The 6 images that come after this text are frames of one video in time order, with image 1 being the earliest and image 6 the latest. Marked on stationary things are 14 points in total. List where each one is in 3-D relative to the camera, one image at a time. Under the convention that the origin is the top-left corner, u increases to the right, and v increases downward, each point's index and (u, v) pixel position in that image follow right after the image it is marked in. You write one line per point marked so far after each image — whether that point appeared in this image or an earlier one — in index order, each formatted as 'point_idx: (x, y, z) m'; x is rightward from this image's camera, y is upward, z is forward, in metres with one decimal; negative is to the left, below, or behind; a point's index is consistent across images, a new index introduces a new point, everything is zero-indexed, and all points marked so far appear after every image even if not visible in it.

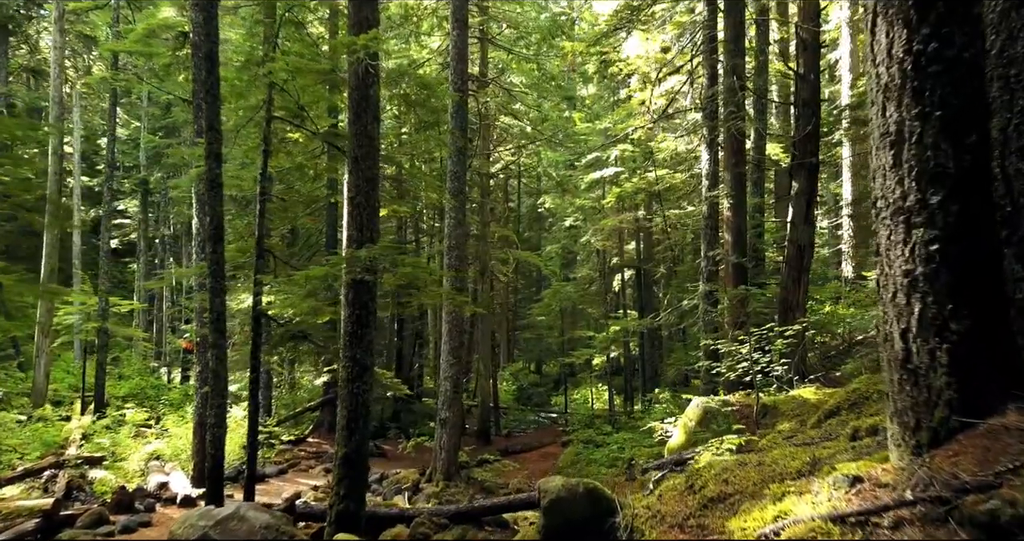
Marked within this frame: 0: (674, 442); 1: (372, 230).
0: (+1.8, -1.9, +8.1) m
1: (-1.3, +0.4, +6.8) m
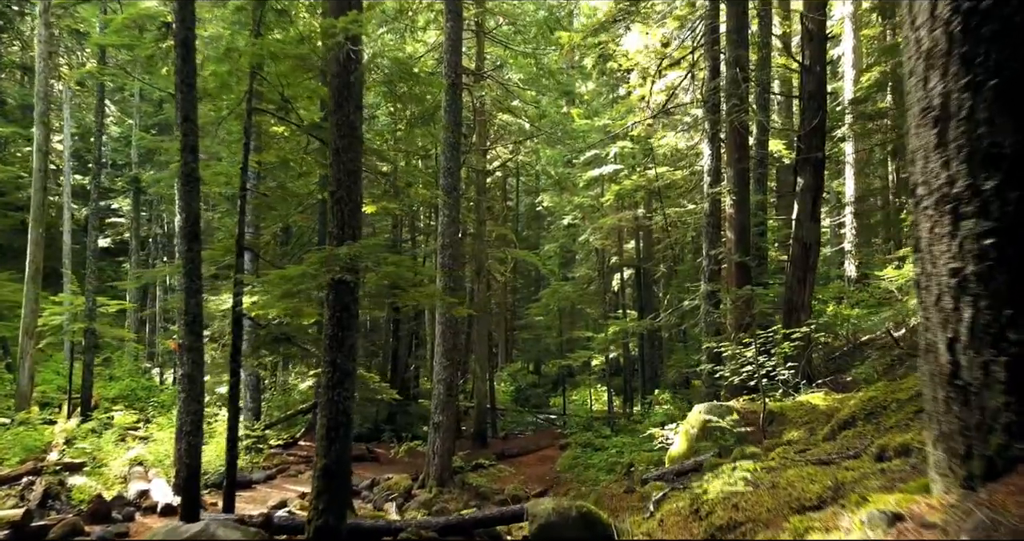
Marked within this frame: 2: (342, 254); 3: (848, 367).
0: (+1.7, -1.9, +7.7) m
1: (-1.4, +0.4, +6.4) m
2: (-1.4, +0.1, +6.0) m
3: (+5.3, -1.5, +11.5) m
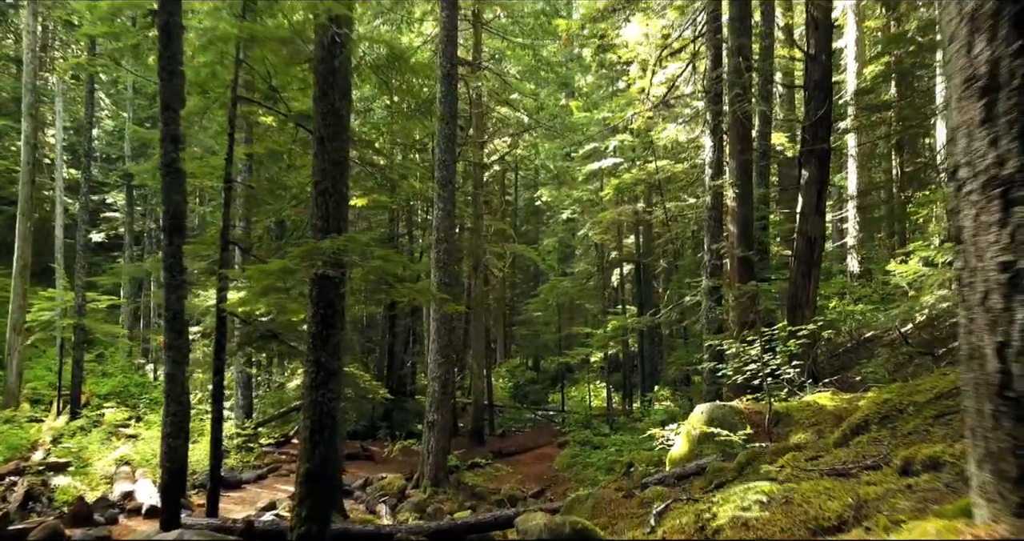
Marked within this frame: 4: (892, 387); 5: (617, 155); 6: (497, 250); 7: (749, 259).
0: (+1.7, -1.8, +7.4) m
1: (-1.4, +0.4, +6.1) m
2: (-1.5, +0.2, +5.7) m
3: (+5.2, -1.5, +11.2) m
4: (+3.1, -1.0, +5.9) m
5: (+2.8, +3.1, +19.4) m
6: (-0.4, +0.5, +19.1) m
7: (+3.5, +0.2, +10.7) m
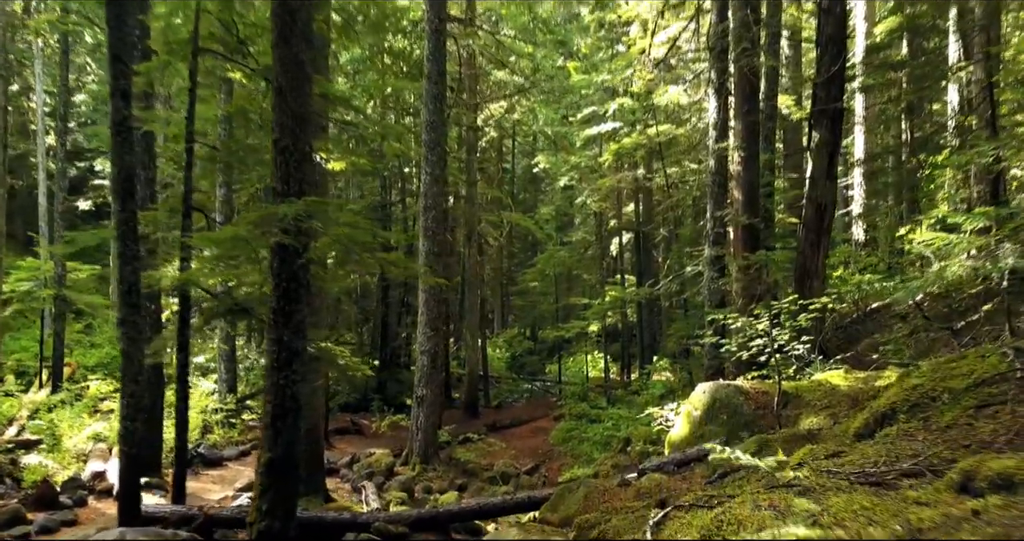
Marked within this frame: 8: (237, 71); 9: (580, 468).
0: (+1.5, -1.5, +6.9) m
1: (-1.6, +0.7, +5.5) m
2: (-1.6, +0.4, +5.1) m
3: (+5.1, -1.0, +10.7) m
4: (+3.0, -0.7, +5.3) m
5: (+2.7, +3.9, +18.7) m
6: (-0.5, +1.3, +18.5) m
7: (+3.4, +0.6, +10.1) m
8: (-3.1, +2.3, +8.4) m
9: (+1.1, -3.3, +12.0) m
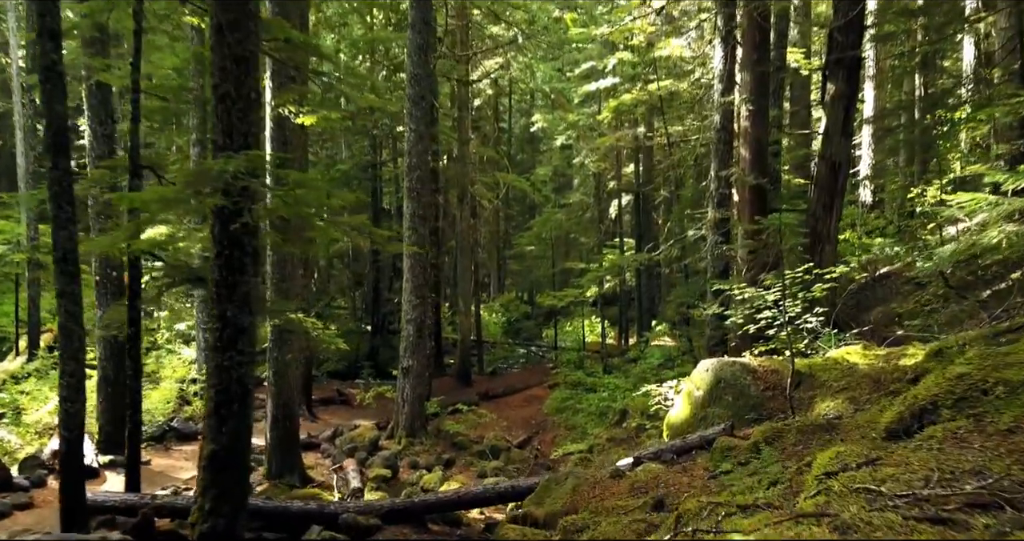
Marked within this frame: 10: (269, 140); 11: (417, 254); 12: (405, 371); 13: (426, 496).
0: (+1.4, -1.2, +6.2) m
1: (-1.7, +0.9, +4.7) m
2: (-1.7, +0.6, +4.4) m
3: (+5.0, -0.5, +10.0) m
4: (+2.8, -0.5, +4.7) m
5: (+2.5, +4.8, +17.8) m
6: (-0.7, +2.2, +17.7) m
7: (+3.2, +1.1, +9.3) m
8: (-3.3, +2.7, +7.5) m
9: (+1.0, -2.7, +11.4) m
10: (-2.9, +1.6, +8.6) m
11: (-1.5, +0.3, +11.2) m
12: (-1.7, -1.6, +11.4) m
13: (-0.7, -1.8, +6.0) m
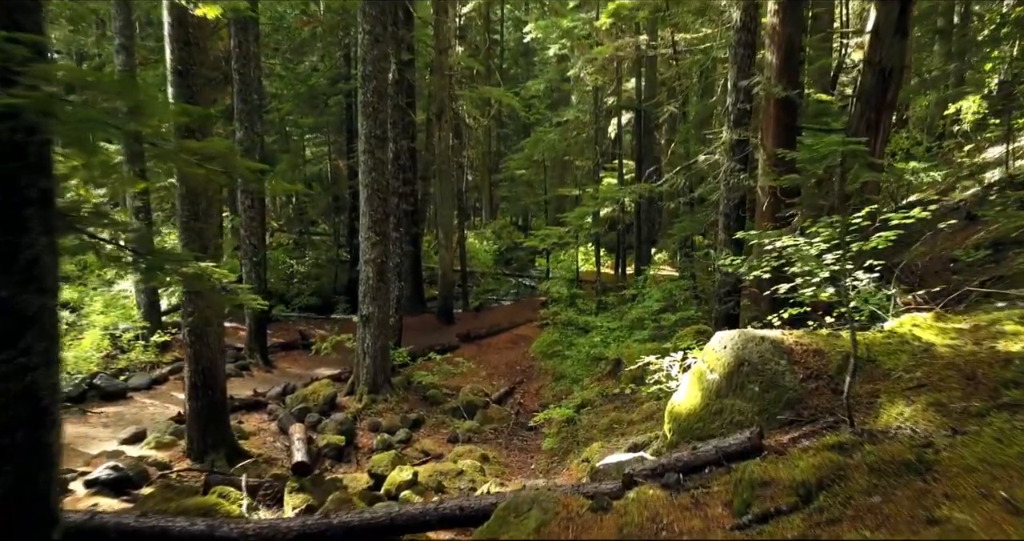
0: (+1.1, -0.9, +4.7) m
1: (-2.0, +1.1, +3.0) m
2: (-2.0, +0.8, +2.7) m
3: (+4.7, +0.3, +8.4) m
4: (+2.5, -0.3, +3.1) m
5: (+2.2, +6.3, +15.5) m
6: (-1.0, +3.8, +15.7) m
7: (+2.9, +1.7, +7.5) m
8: (-3.6, +3.2, +5.6) m
9: (+0.7, -1.8, +10.0) m
10: (-3.2, +2.2, +6.8) m
11: (-1.8, +1.2, +9.5) m
12: (-2.0, -0.6, +9.9) m
13: (-1.0, -1.5, +4.6) m
